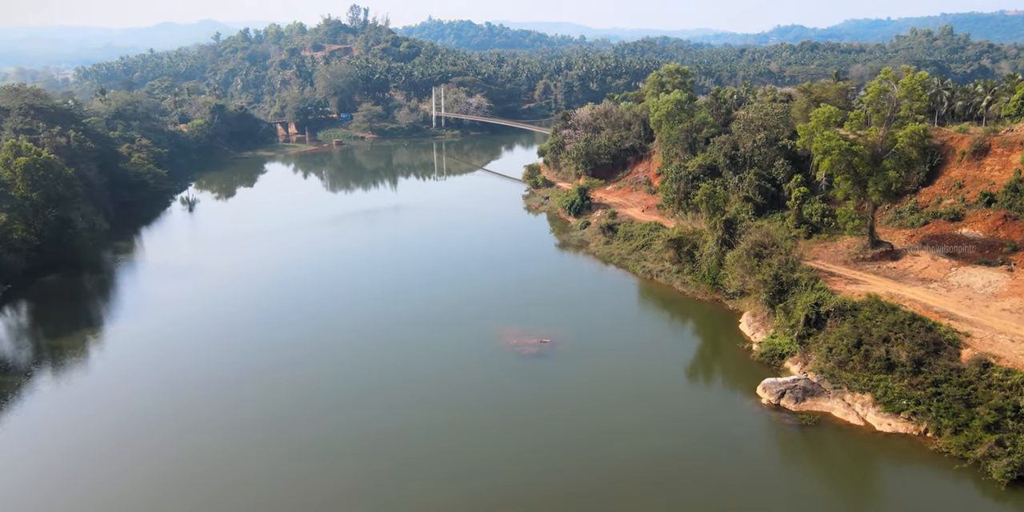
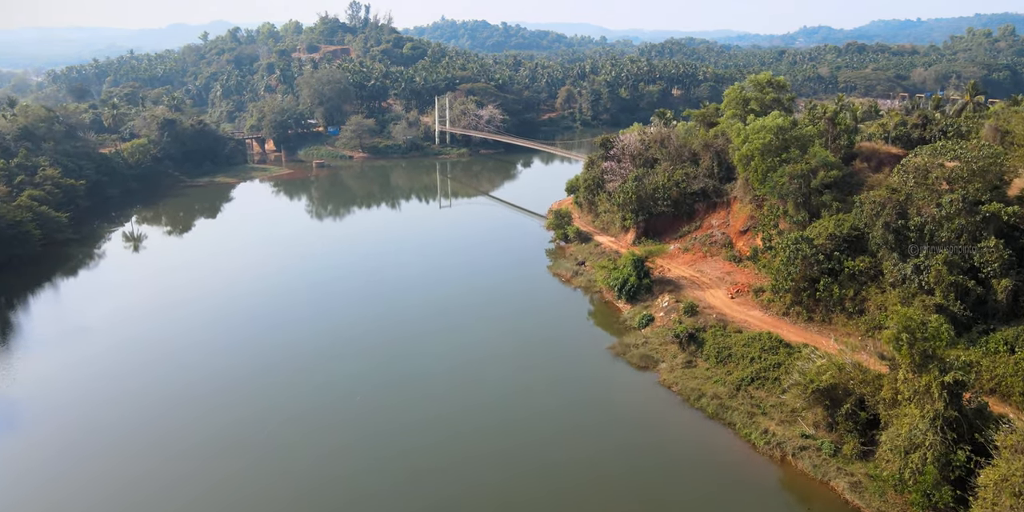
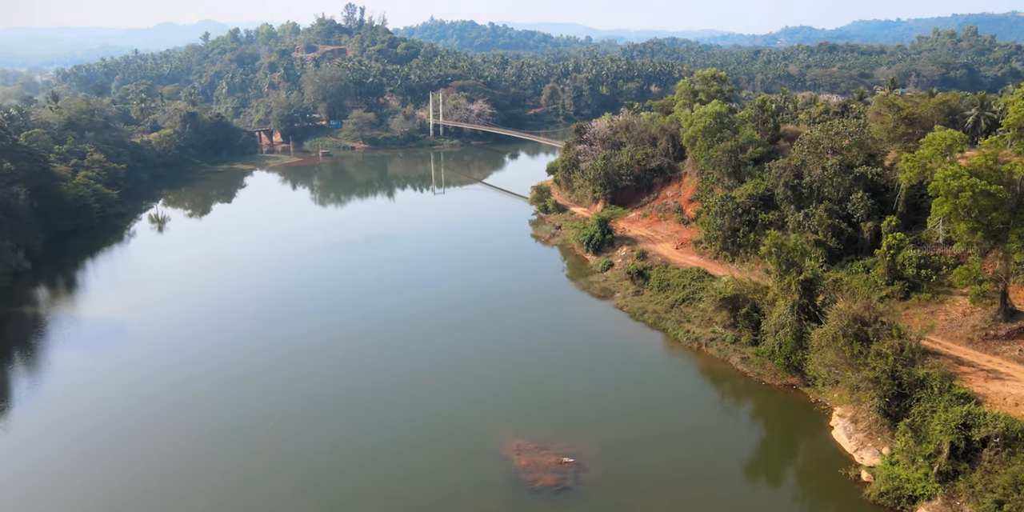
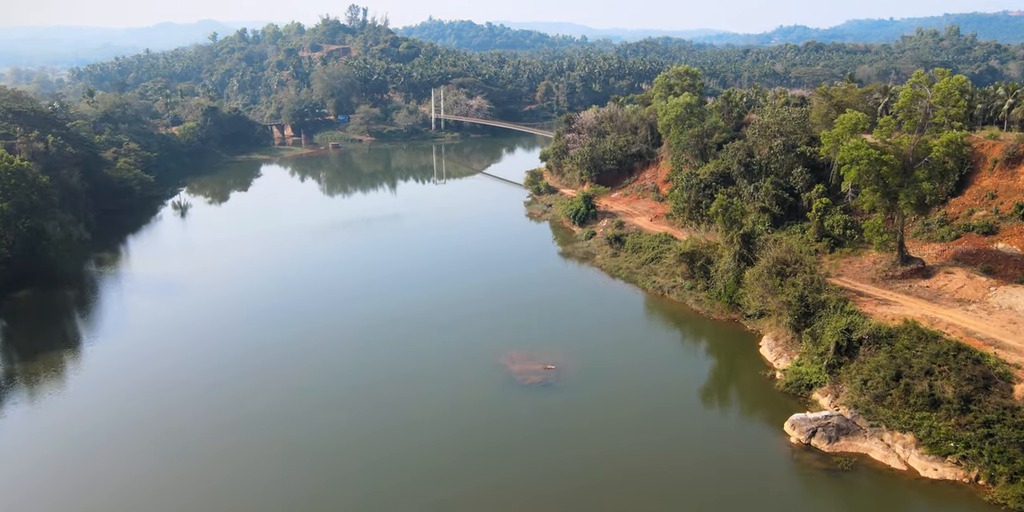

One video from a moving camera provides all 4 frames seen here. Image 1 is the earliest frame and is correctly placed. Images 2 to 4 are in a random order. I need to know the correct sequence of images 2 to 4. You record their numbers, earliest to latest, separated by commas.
4, 3, 2
